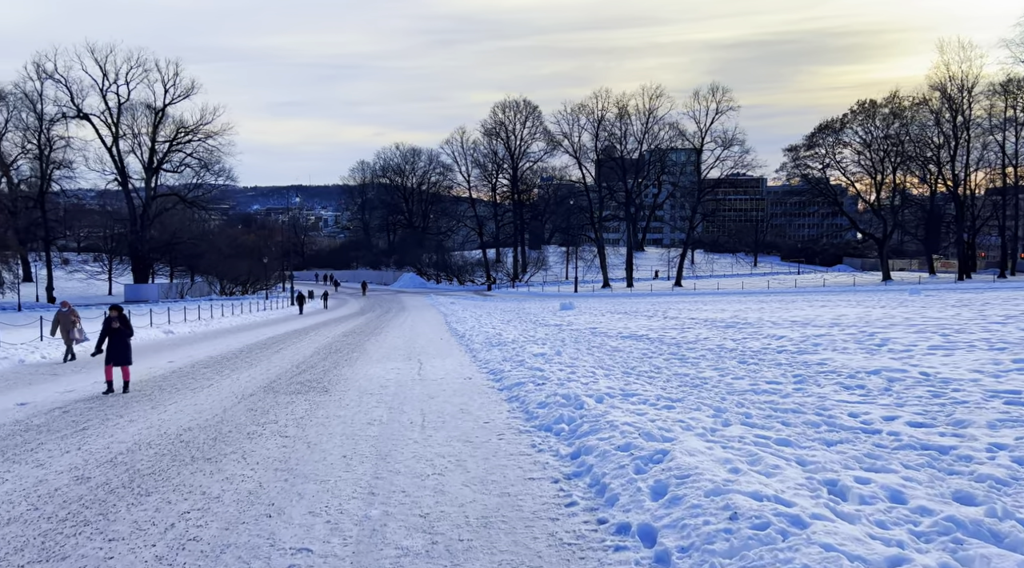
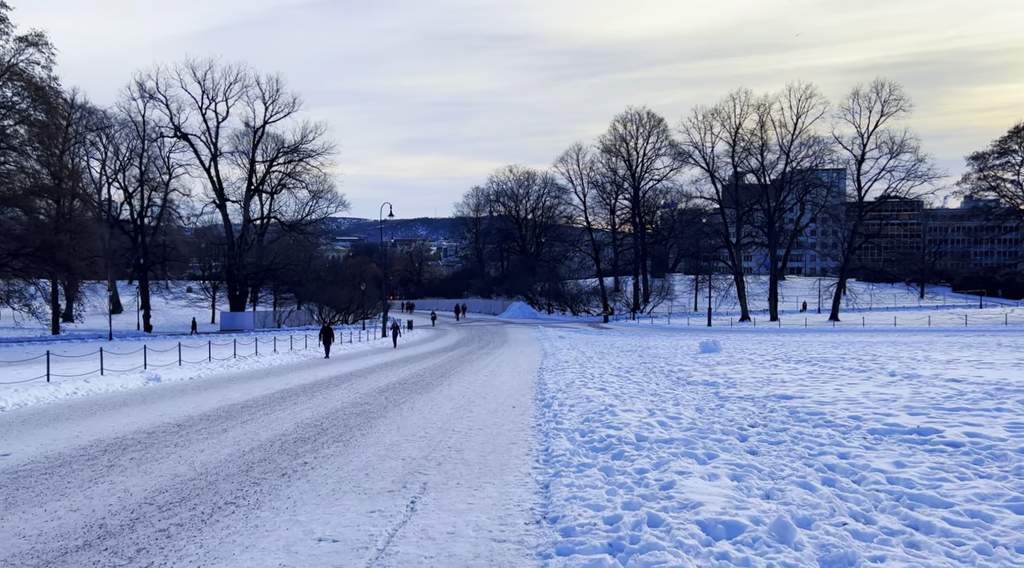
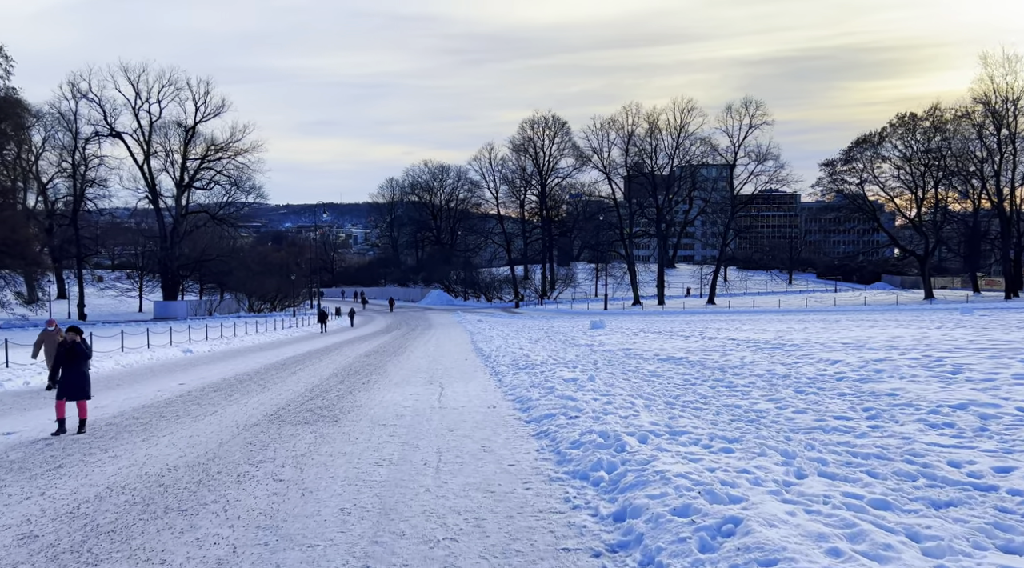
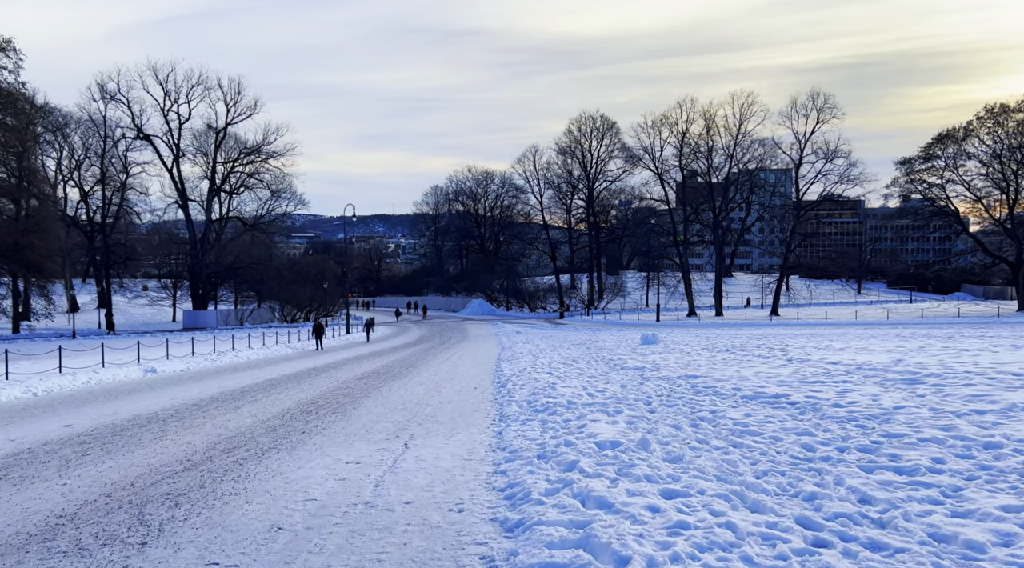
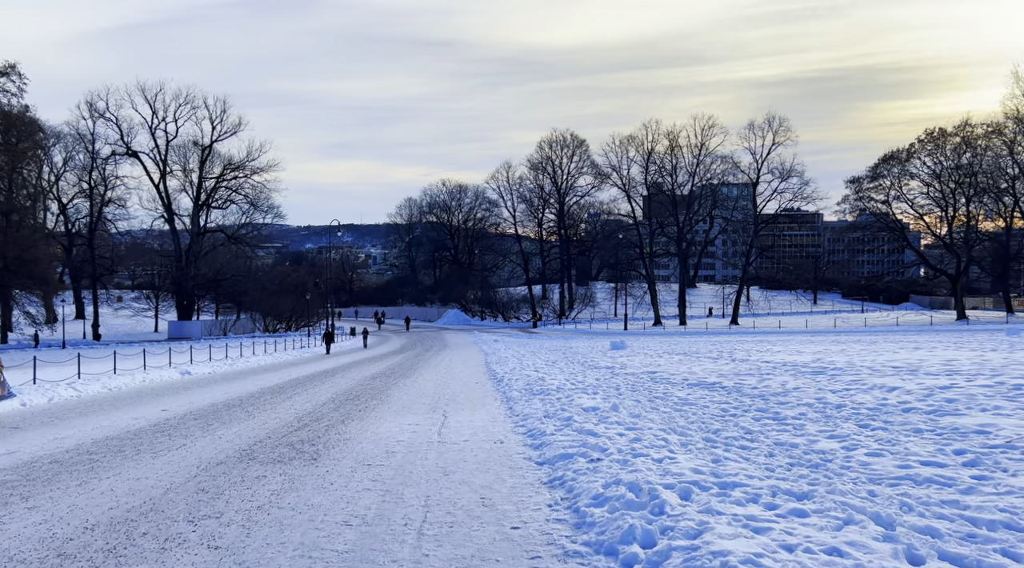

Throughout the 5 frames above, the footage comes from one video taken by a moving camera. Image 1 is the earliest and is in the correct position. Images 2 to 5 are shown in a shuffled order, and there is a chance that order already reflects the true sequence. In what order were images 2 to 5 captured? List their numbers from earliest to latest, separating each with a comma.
3, 5, 4, 2
